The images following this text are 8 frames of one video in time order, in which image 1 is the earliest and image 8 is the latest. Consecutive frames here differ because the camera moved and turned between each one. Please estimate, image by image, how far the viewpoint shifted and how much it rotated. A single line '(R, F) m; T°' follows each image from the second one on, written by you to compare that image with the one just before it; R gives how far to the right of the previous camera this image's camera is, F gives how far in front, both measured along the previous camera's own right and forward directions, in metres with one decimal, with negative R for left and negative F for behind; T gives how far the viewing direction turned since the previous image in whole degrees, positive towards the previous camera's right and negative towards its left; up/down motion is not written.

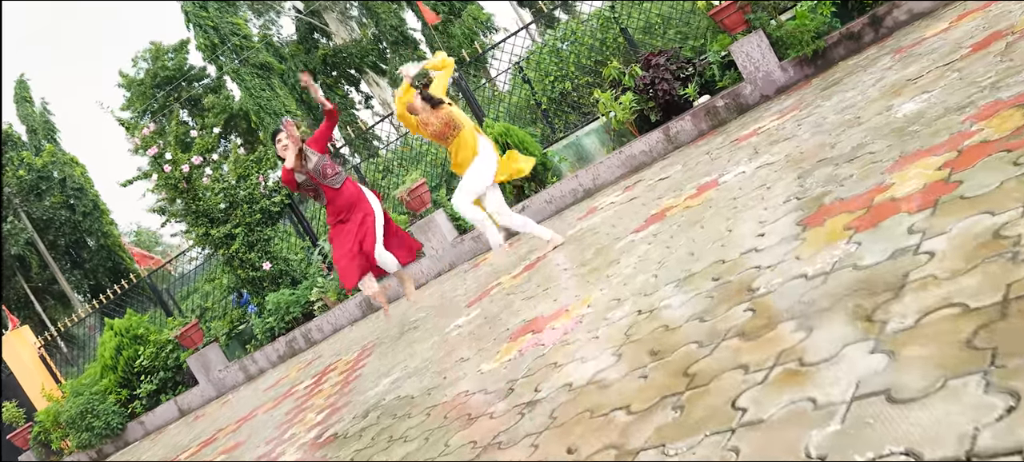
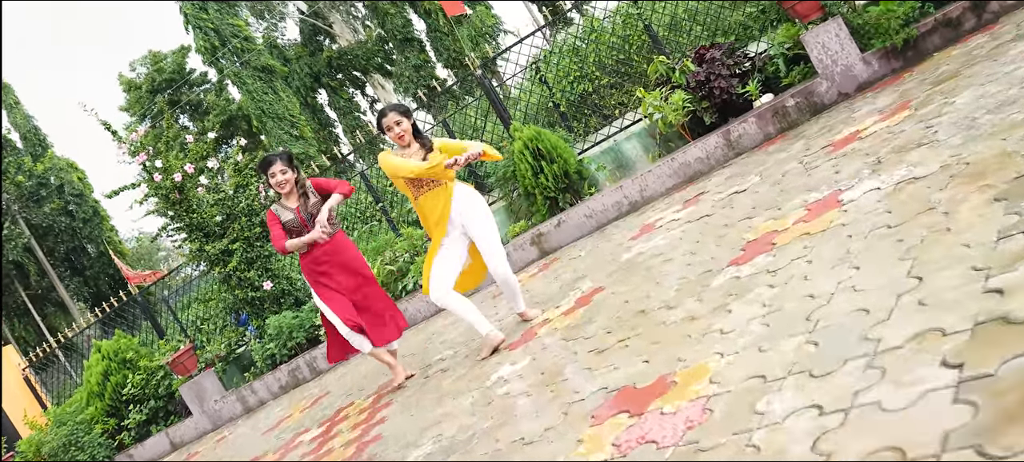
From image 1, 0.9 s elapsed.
(-0.2, +0.6) m; 0°
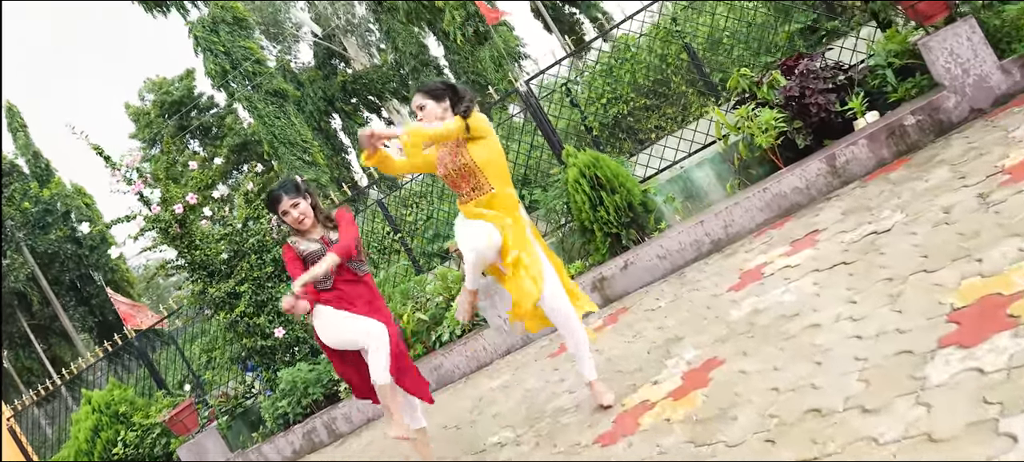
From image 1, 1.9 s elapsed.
(-0.3, +0.7) m; -1°
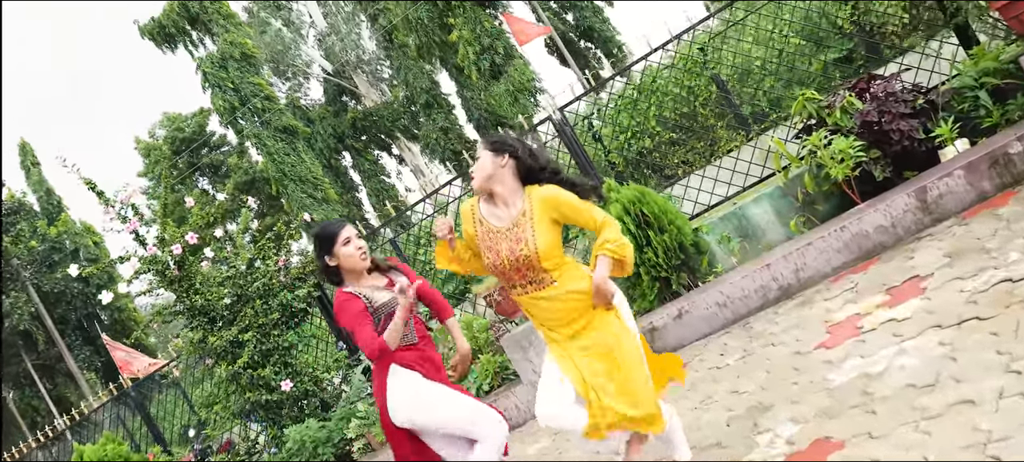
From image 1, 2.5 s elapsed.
(-0.2, +0.4) m; -1°
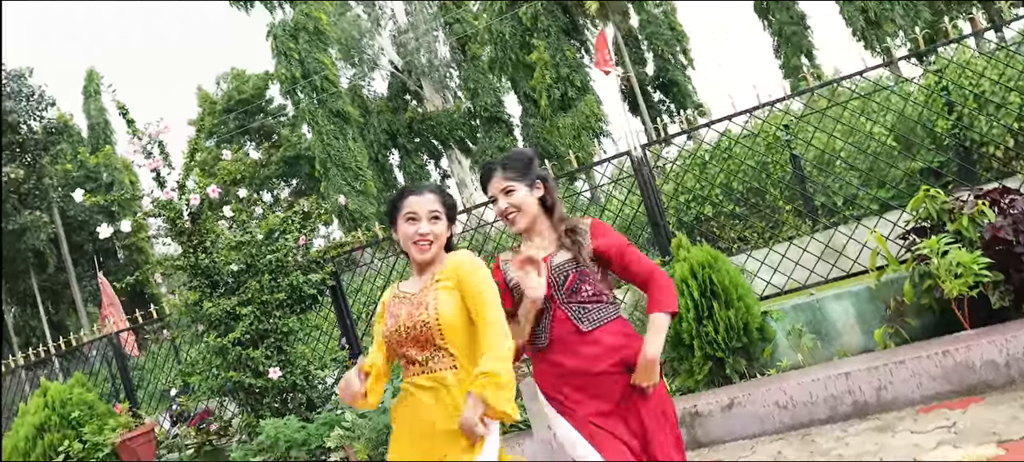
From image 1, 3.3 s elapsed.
(-0.1, +0.4) m; -2°
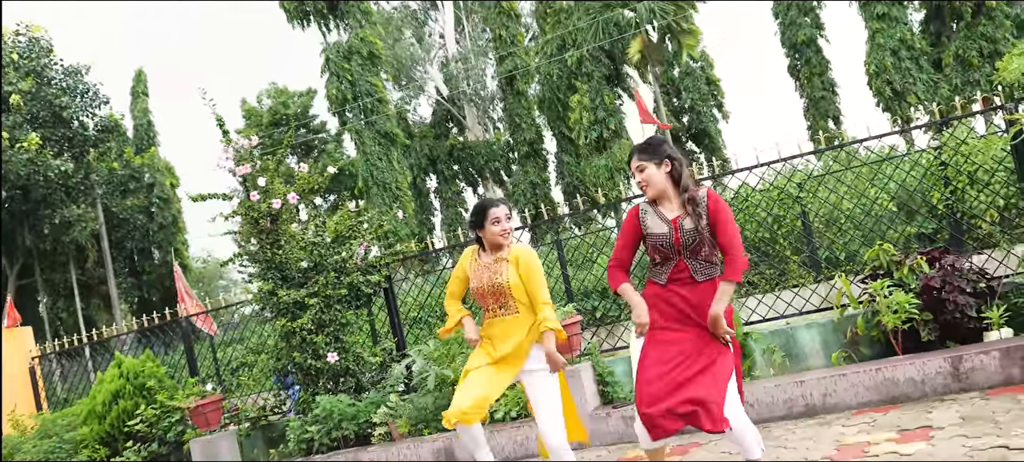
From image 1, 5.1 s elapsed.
(-0.1, -0.8) m; -2°
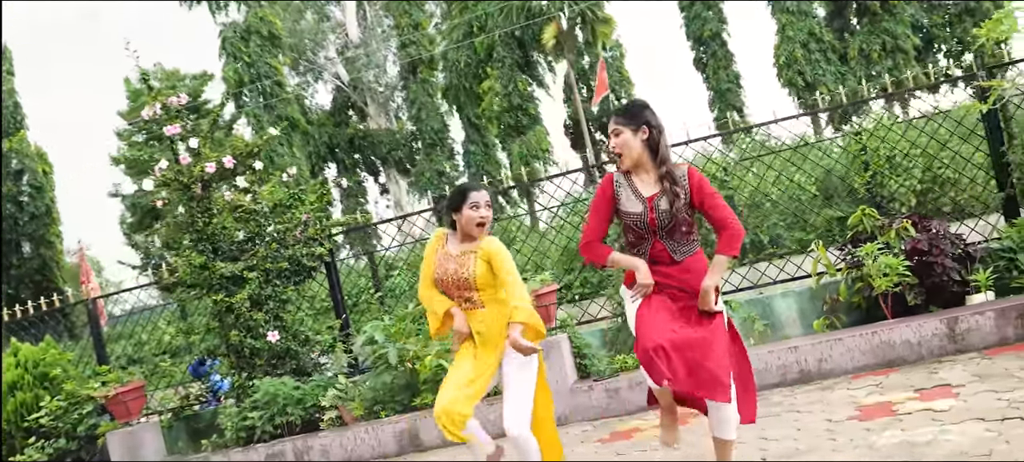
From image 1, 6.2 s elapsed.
(-0.4, +0.3) m; +8°
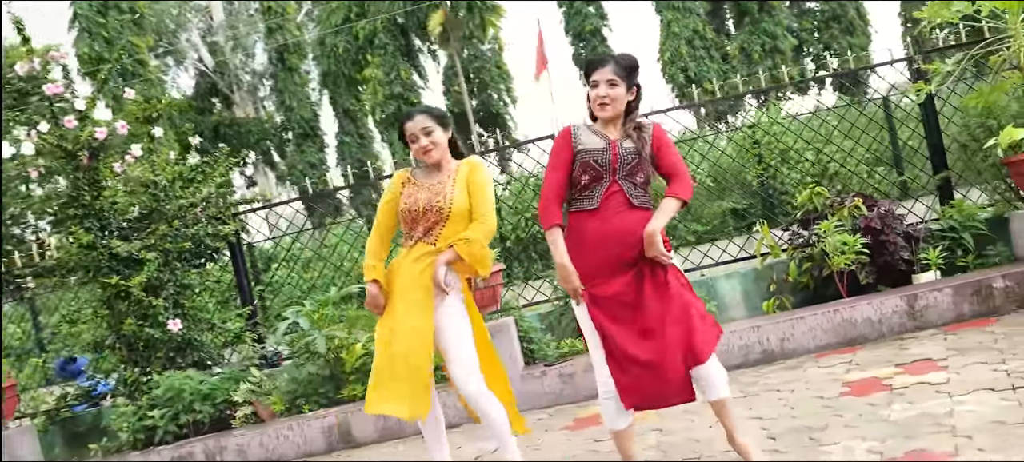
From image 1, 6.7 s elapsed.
(-0.4, +0.3) m; +10°
